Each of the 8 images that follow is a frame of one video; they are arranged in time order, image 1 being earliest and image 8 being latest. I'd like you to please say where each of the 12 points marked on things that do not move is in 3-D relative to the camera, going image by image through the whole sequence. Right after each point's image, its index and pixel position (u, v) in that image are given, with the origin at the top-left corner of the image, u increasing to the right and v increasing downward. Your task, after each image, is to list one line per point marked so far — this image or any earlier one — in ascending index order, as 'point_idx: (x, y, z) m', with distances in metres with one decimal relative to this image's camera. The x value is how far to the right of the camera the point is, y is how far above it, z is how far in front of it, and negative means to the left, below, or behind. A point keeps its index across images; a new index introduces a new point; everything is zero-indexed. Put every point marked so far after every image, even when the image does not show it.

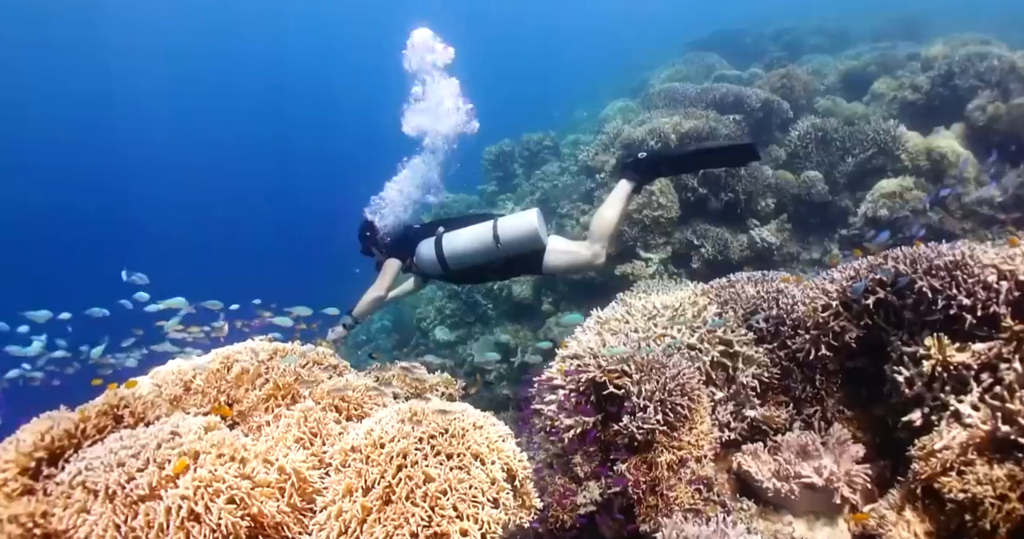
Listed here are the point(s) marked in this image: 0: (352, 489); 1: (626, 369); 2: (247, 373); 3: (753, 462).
0: (-1.0, -1.4, +3.1) m
1: (+1.1, -1.0, +4.9) m
2: (-2.0, -0.8, +3.9) m
3: (+2.2, -1.7, +4.6) m
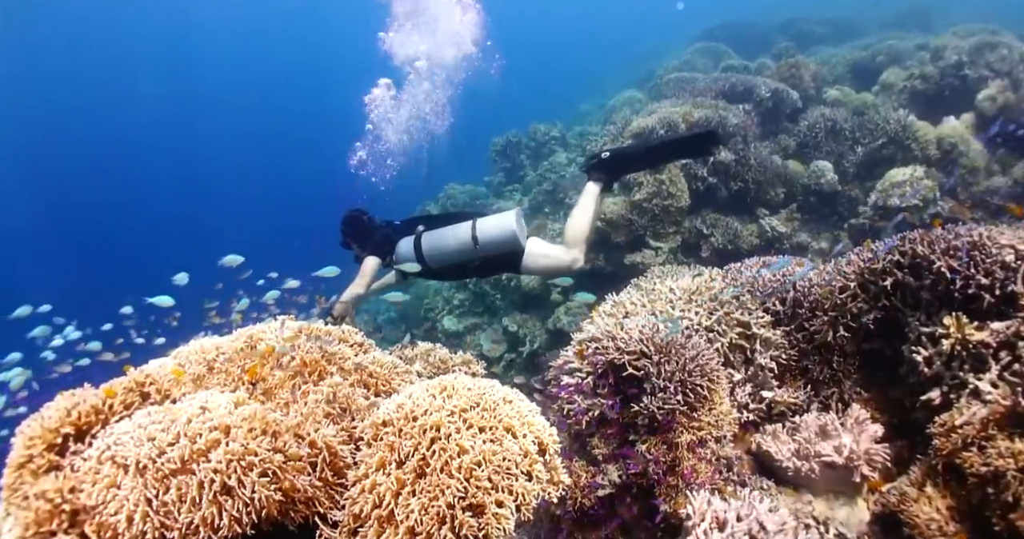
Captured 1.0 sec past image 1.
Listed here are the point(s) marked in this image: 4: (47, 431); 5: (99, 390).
0: (-0.8, -1.2, +3.1) m
1: (+1.3, -0.8, +4.9) m
2: (-1.8, -0.6, +3.9) m
3: (+2.4, -1.6, +4.6) m
4: (-3.0, -1.0, +3.3) m
5: (-2.9, -0.8, +3.6) m
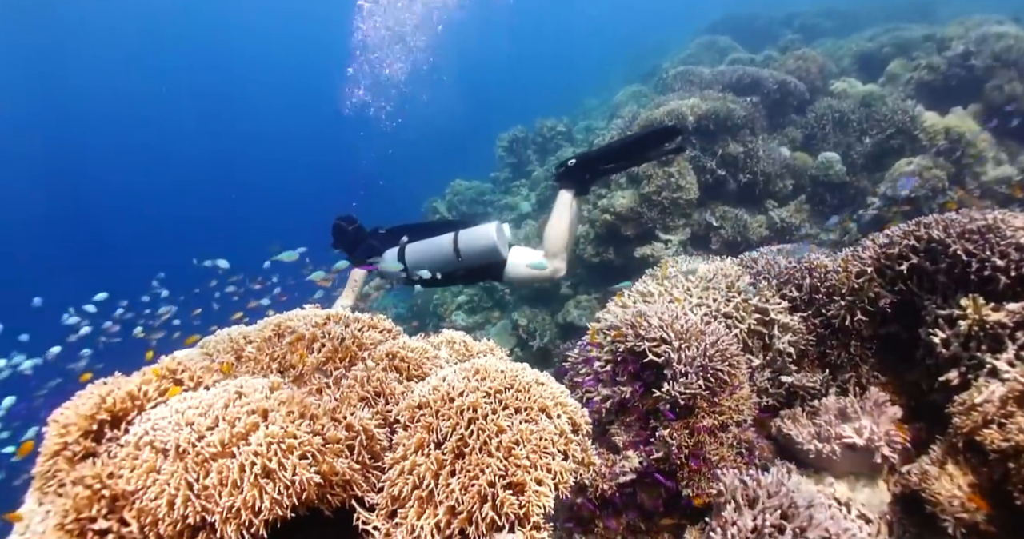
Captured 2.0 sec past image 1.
0: (-0.5, -1.1, +3.1) m
1: (+1.5, -0.7, +4.9) m
2: (-1.6, -0.5, +3.9) m
3: (+2.6, -1.4, +4.6) m
4: (-2.8, -1.0, +3.3) m
5: (-2.7, -0.8, +3.6) m
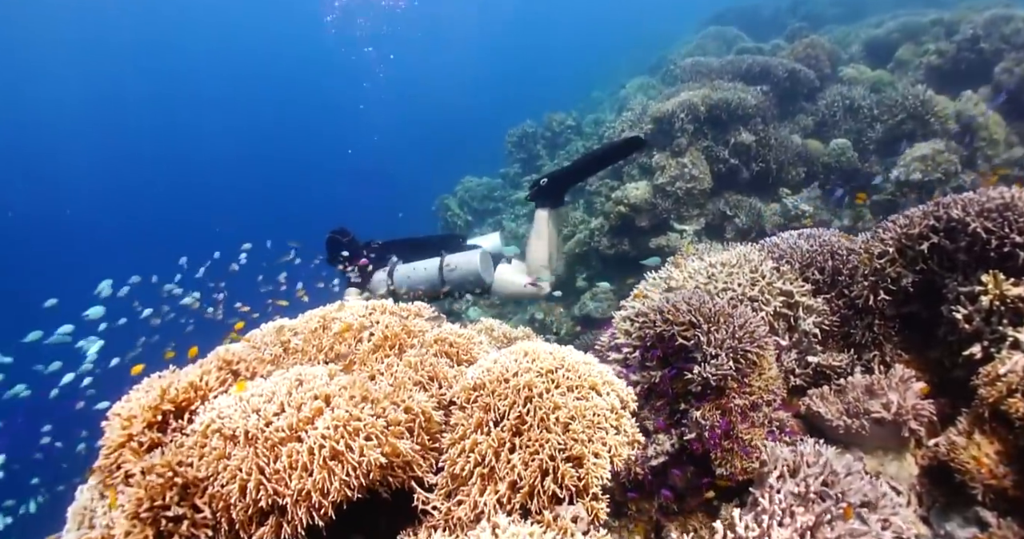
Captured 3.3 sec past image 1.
0: (-0.2, -1.0, +3.2) m
1: (+1.8, -0.5, +5.0) m
2: (-1.3, -0.5, +4.0) m
3: (+2.9, -1.3, +4.8) m
4: (-2.4, -0.9, +3.3) m
5: (-2.3, -0.7, +3.7) m
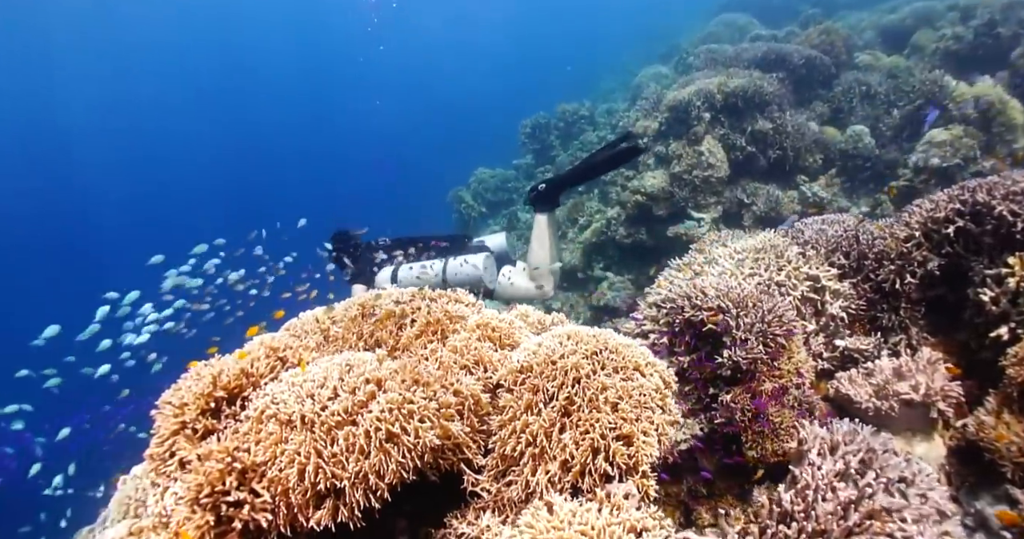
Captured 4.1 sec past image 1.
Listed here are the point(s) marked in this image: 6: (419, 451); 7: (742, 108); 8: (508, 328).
0: (+0.1, -0.9, +3.3) m
1: (+2.1, -0.4, +5.1) m
2: (-1.0, -0.4, +4.1) m
3: (+3.3, -1.1, +4.8) m
4: (-2.1, -0.9, +3.4) m
5: (-2.0, -0.6, +3.7) m
6: (-0.6, -1.1, +3.0) m
7: (+4.6, +3.2, +9.8) m
8: (0.0, -0.5, +4.0) m
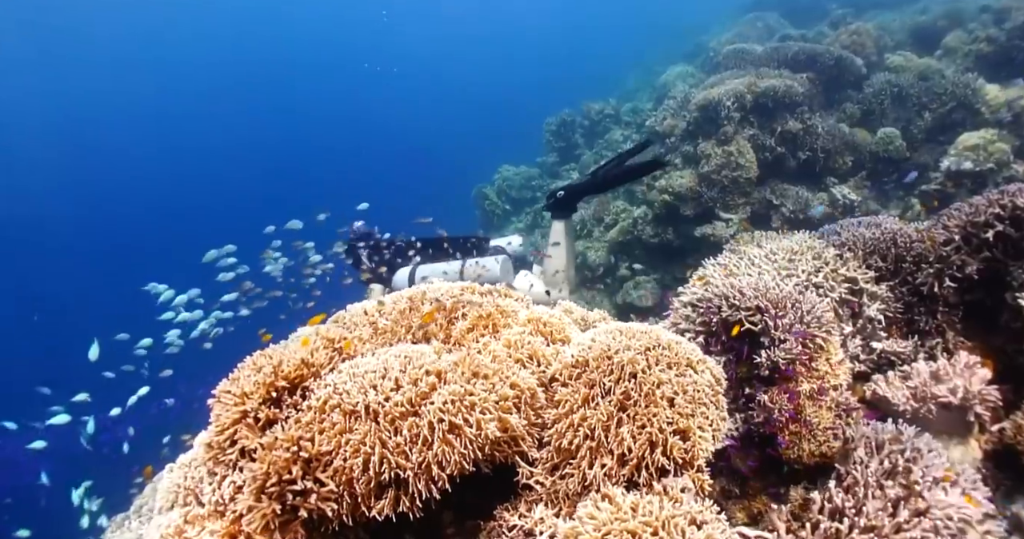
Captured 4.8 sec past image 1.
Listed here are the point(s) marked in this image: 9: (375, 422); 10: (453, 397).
0: (+0.5, -0.9, +3.3) m
1: (+2.5, -0.4, +5.1) m
2: (-0.6, -0.3, +4.1) m
3: (+3.6, -1.1, +4.8) m
4: (-1.7, -0.8, +3.5) m
5: (-1.6, -0.6, +3.8) m
6: (-0.2, -1.1, +3.1) m
7: (+5.1, +3.2, +9.8) m
8: (+0.3, -0.4, +4.1) m
9: (-0.9, -0.9, +3.1) m
10: (-0.4, -0.8, +3.2) m
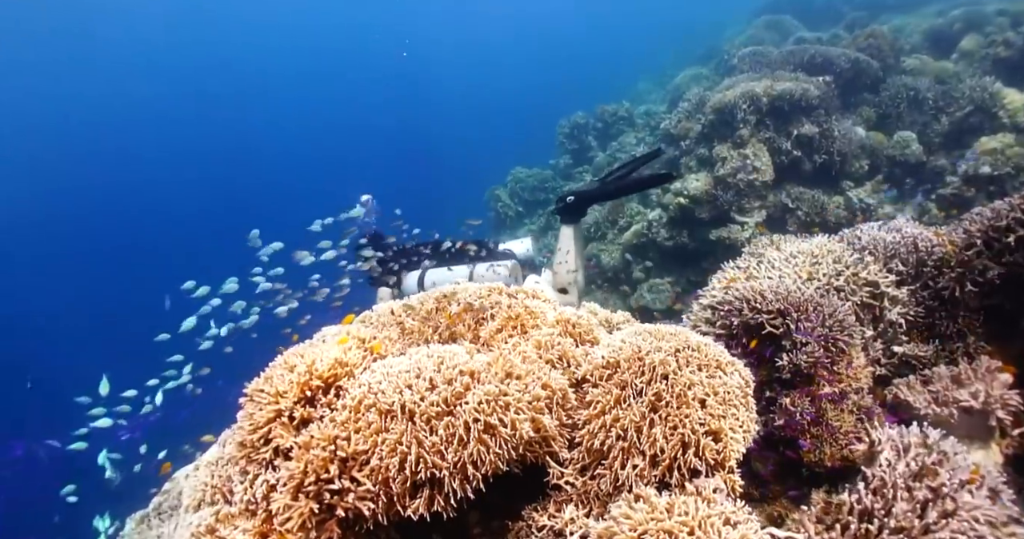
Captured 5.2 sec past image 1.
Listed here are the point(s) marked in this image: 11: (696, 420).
0: (+0.7, -0.9, +3.4) m
1: (+2.8, -0.4, +5.1) m
2: (-0.4, -0.3, +4.2) m
3: (+3.9, -1.2, +4.9) m
4: (-1.5, -0.8, +3.5) m
5: (-1.4, -0.6, +3.8) m
6: (0.0, -1.1, +3.1) m
7: (+5.4, +3.1, +9.8) m
8: (+0.6, -0.5, +4.1) m
9: (-0.6, -0.9, +3.2) m
10: (-0.2, -0.8, +3.2) m
11: (+1.2, -1.0, +3.2) m
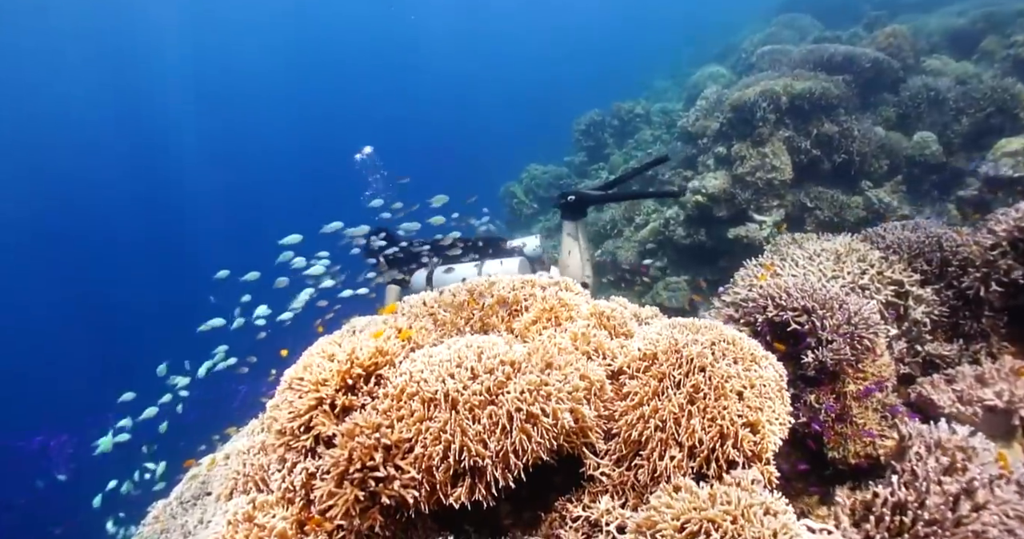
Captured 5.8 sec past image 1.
0: (+1.0, -0.8, +3.4) m
1: (+3.0, -0.4, +5.2) m
2: (-0.1, -0.3, +4.2) m
3: (+4.1, -1.2, +4.9) m
4: (-1.2, -0.7, +3.6) m
5: (-1.1, -0.5, +3.9) m
6: (+0.3, -1.0, +3.2) m
7: (+5.7, +3.1, +9.9) m
8: (+0.8, -0.4, +4.1) m
9: (-0.4, -0.9, +3.2) m
10: (+0.1, -0.8, +3.3) m
11: (+1.4, -0.9, +3.3) m
